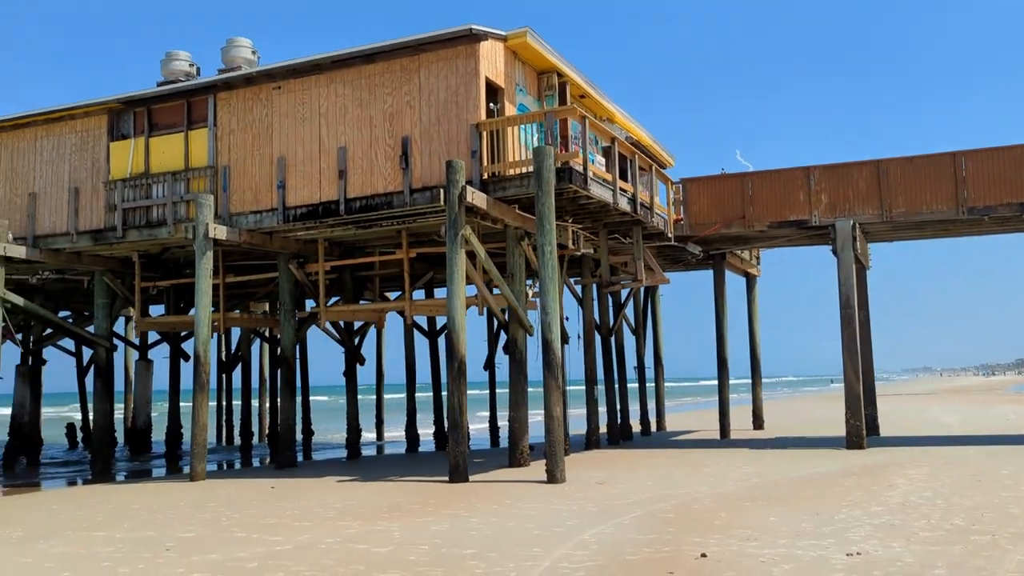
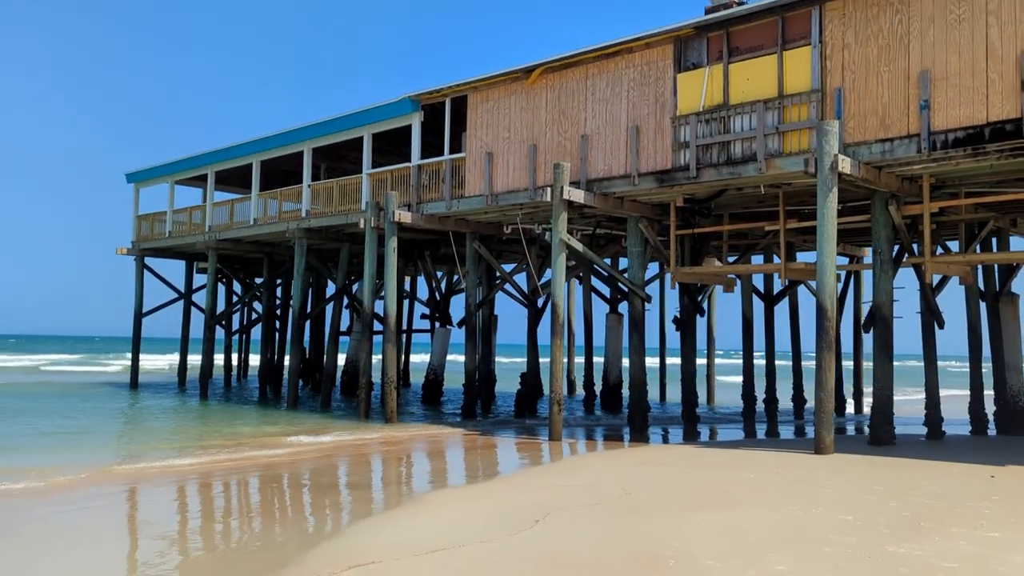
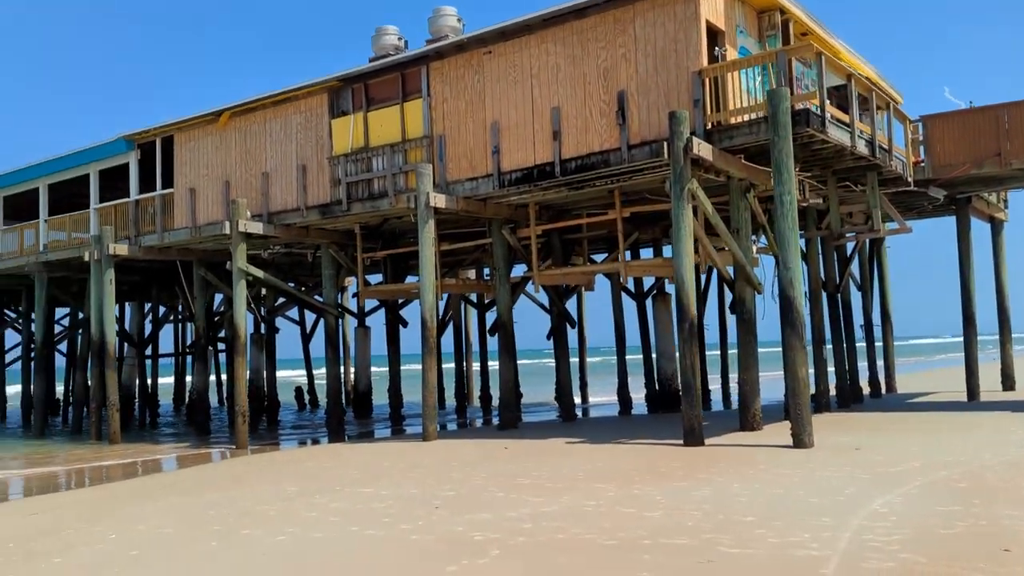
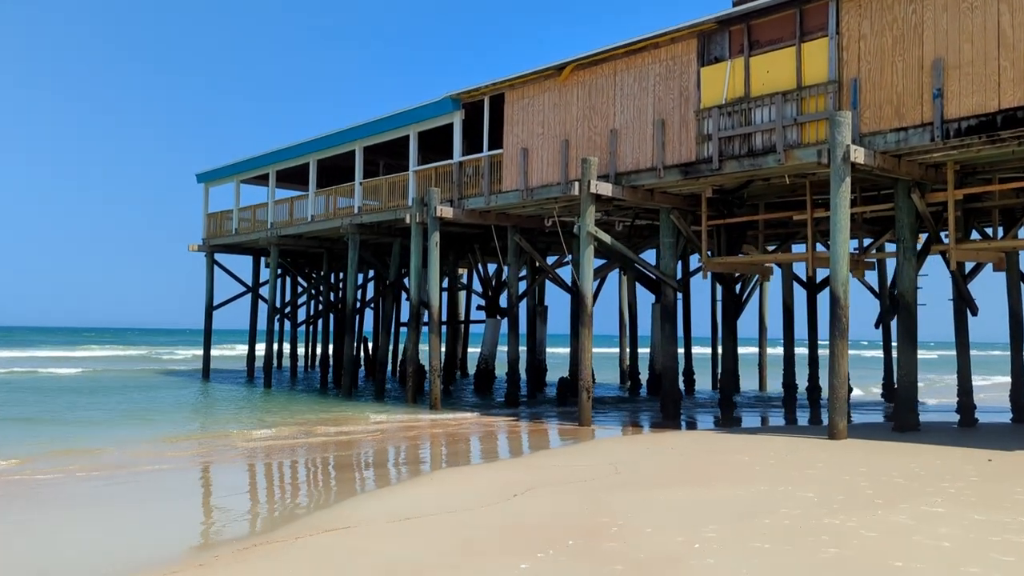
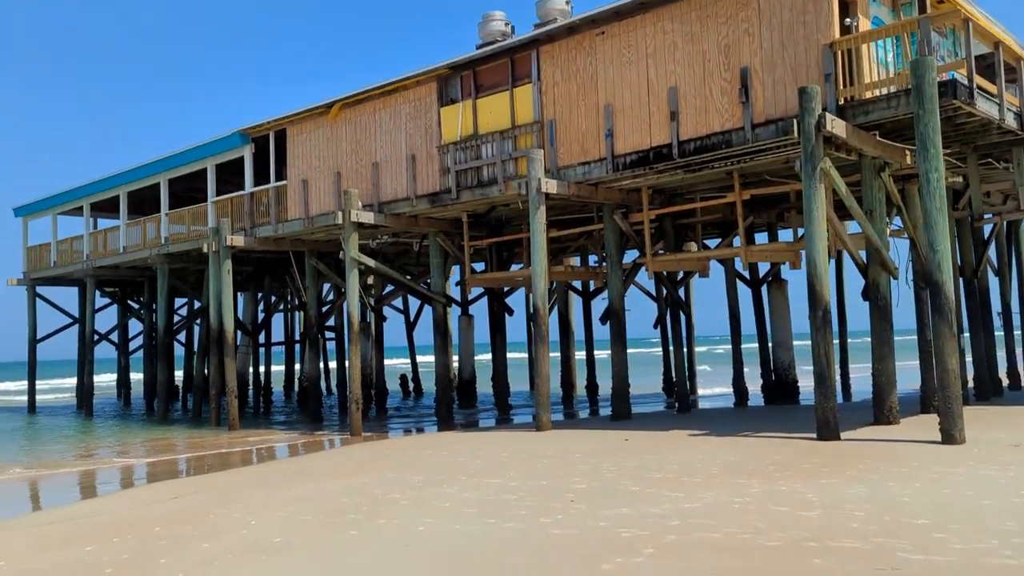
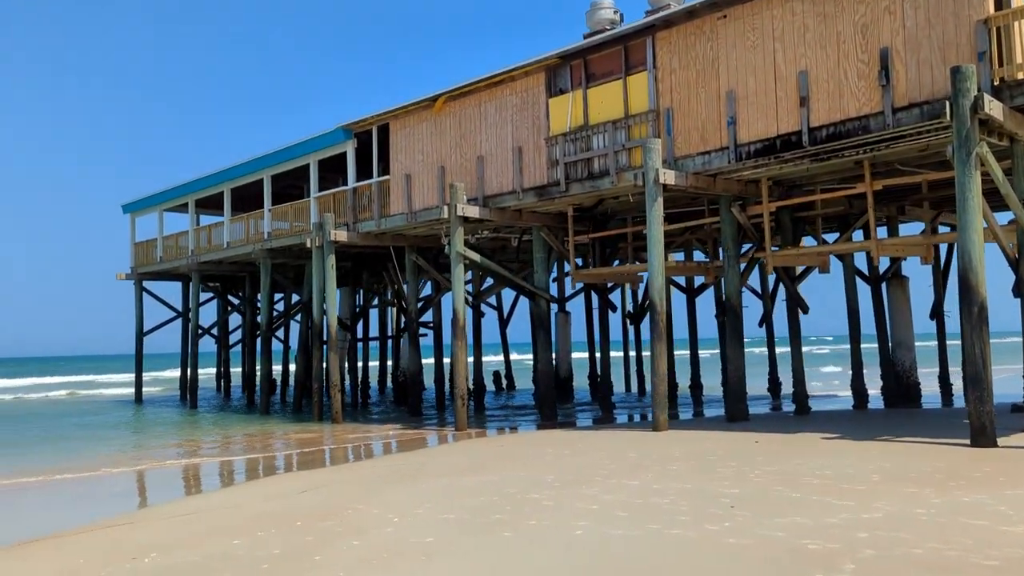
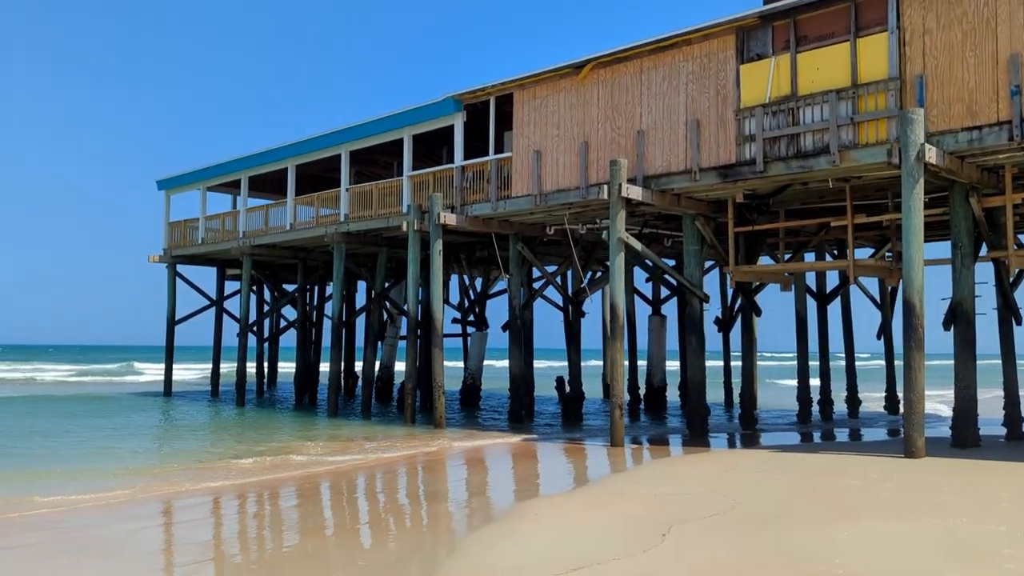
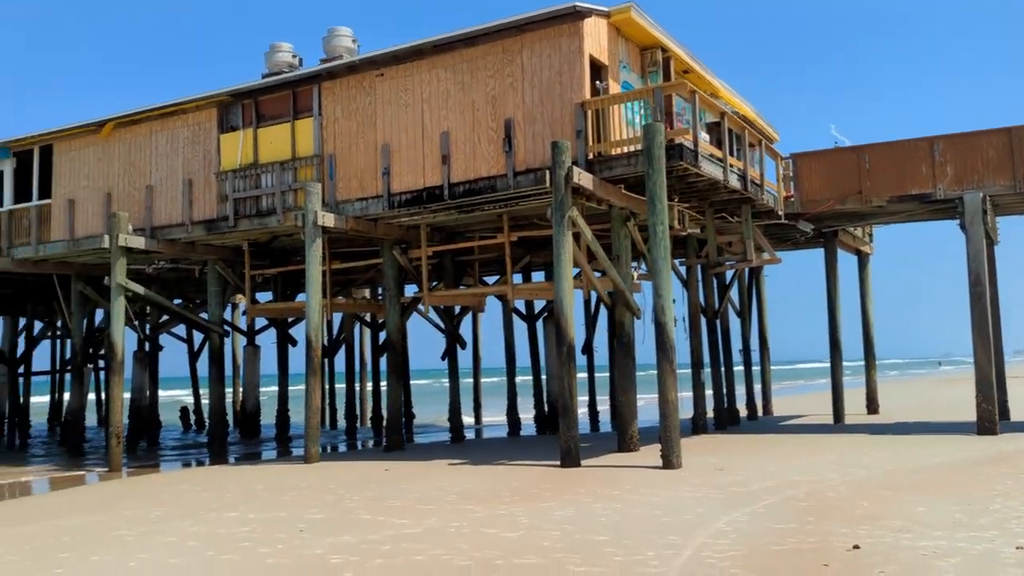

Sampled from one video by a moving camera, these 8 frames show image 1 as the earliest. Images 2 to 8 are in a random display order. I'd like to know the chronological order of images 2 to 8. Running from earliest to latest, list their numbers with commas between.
8, 3, 5, 6, 4, 2, 7
